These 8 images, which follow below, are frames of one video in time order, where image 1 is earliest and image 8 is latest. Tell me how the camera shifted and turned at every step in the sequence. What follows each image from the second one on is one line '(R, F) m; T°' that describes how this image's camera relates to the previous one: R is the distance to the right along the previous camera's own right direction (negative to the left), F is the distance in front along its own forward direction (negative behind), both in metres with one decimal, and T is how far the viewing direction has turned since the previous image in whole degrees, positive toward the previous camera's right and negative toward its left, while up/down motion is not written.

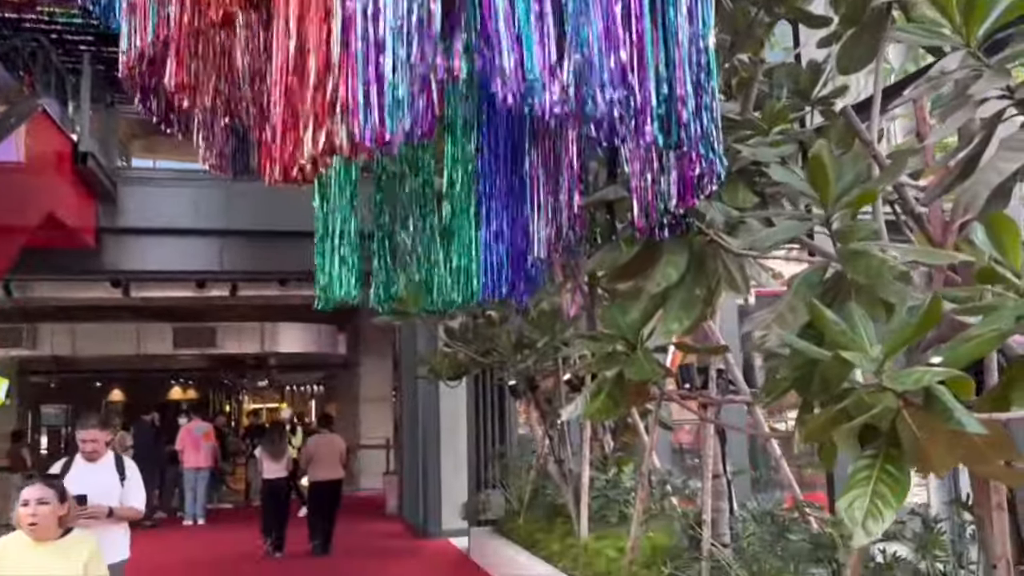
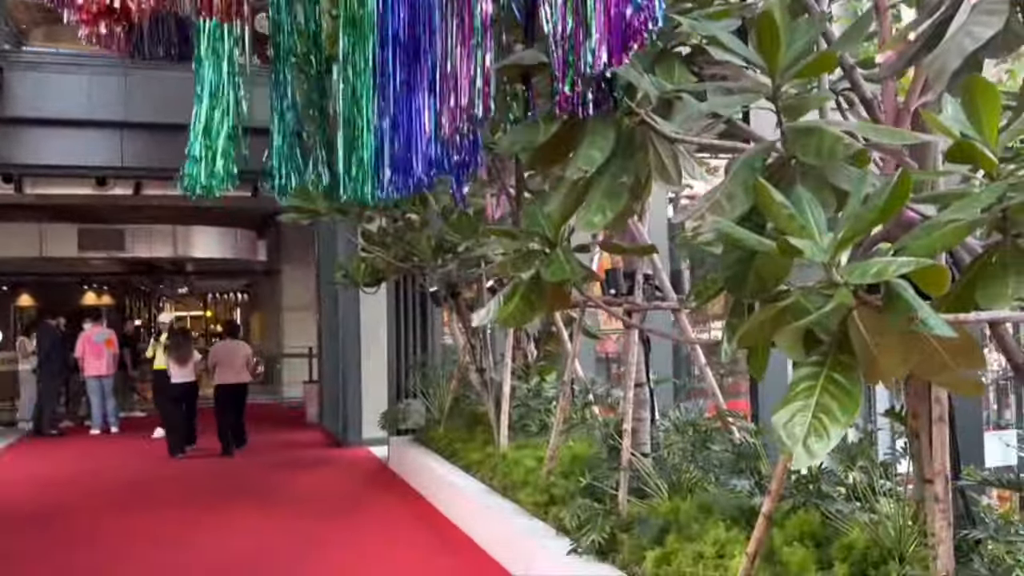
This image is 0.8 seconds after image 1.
(+0.1, +0.4) m; +5°
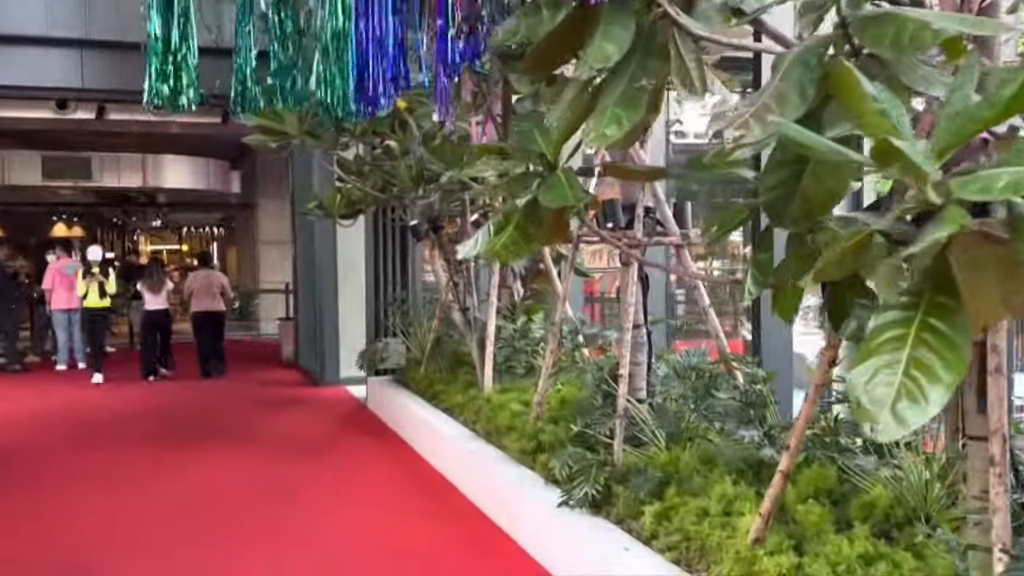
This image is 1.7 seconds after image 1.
(0.0, +0.4) m; +1°
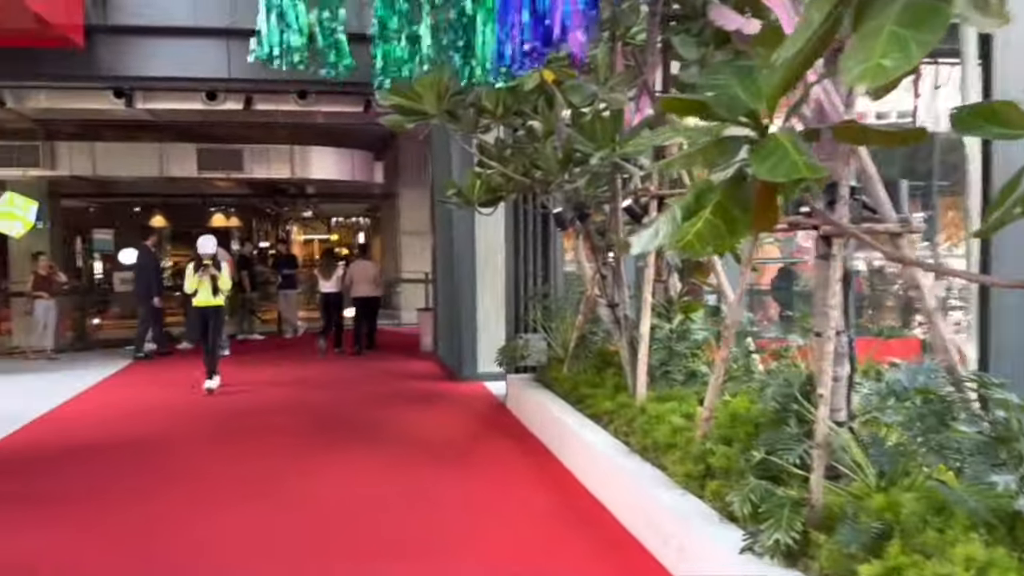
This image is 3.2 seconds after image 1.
(-0.1, +0.6) m; -10°
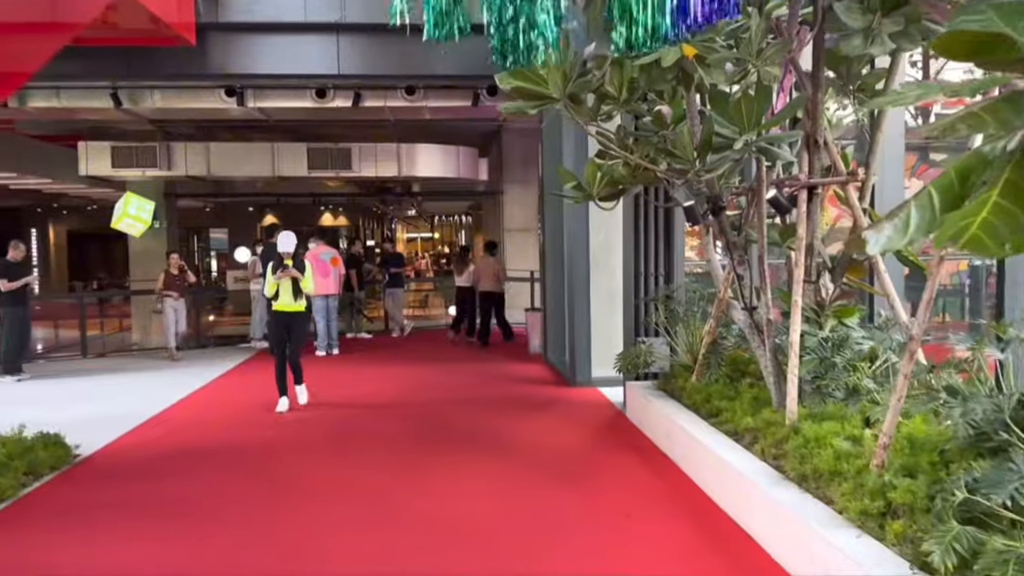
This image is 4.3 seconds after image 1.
(-0.2, +0.4) m; -7°
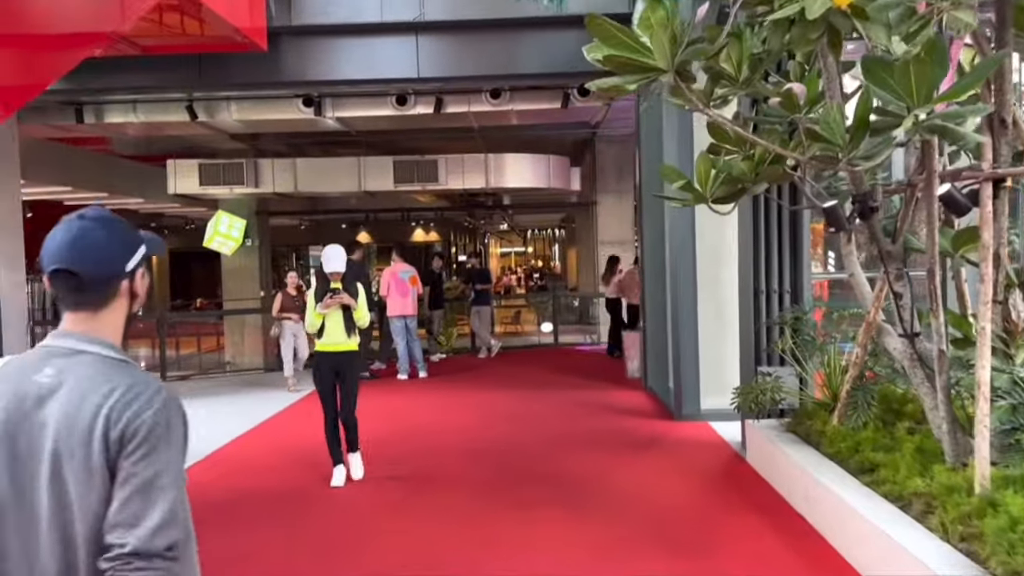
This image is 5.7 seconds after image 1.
(0.0, +0.8) m; -7°
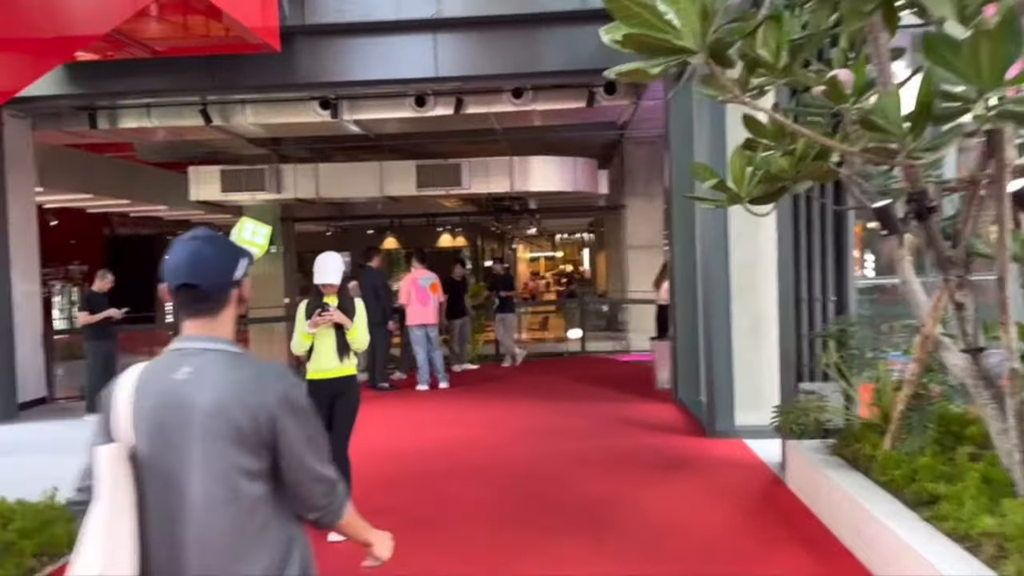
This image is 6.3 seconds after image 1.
(+0.1, +0.4) m; -2°
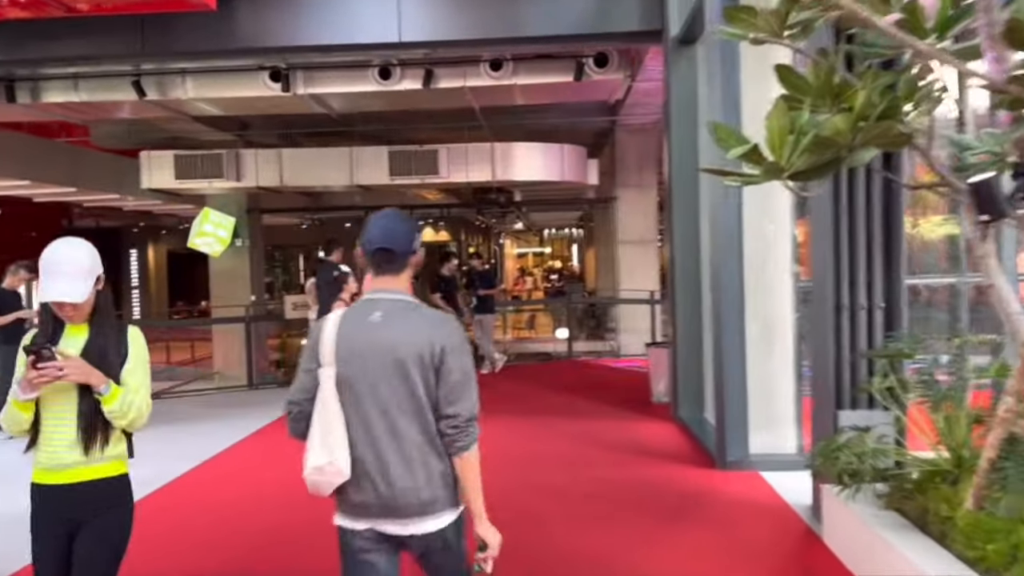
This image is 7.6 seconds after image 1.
(+0.1, +1.0) m; +1°
